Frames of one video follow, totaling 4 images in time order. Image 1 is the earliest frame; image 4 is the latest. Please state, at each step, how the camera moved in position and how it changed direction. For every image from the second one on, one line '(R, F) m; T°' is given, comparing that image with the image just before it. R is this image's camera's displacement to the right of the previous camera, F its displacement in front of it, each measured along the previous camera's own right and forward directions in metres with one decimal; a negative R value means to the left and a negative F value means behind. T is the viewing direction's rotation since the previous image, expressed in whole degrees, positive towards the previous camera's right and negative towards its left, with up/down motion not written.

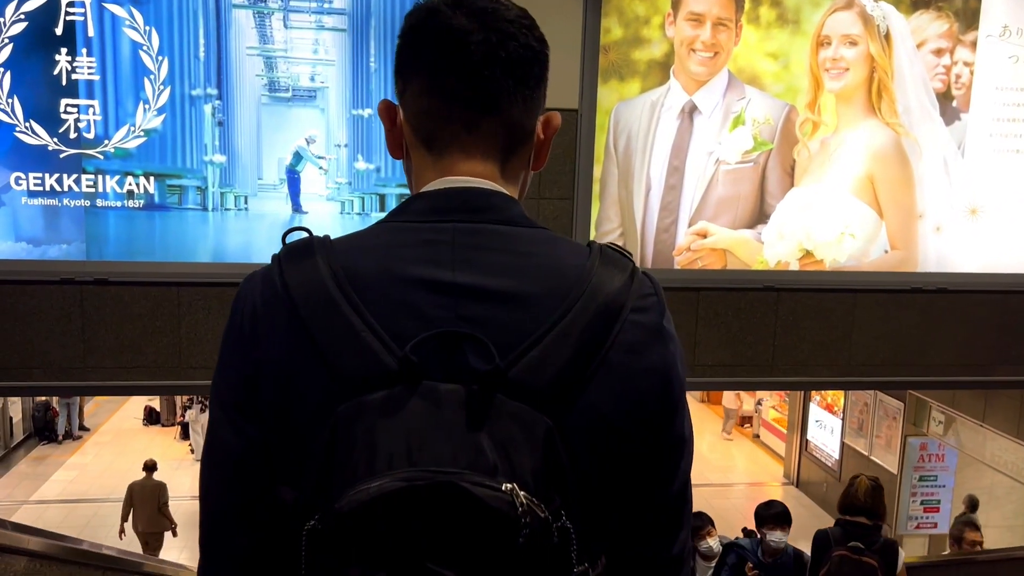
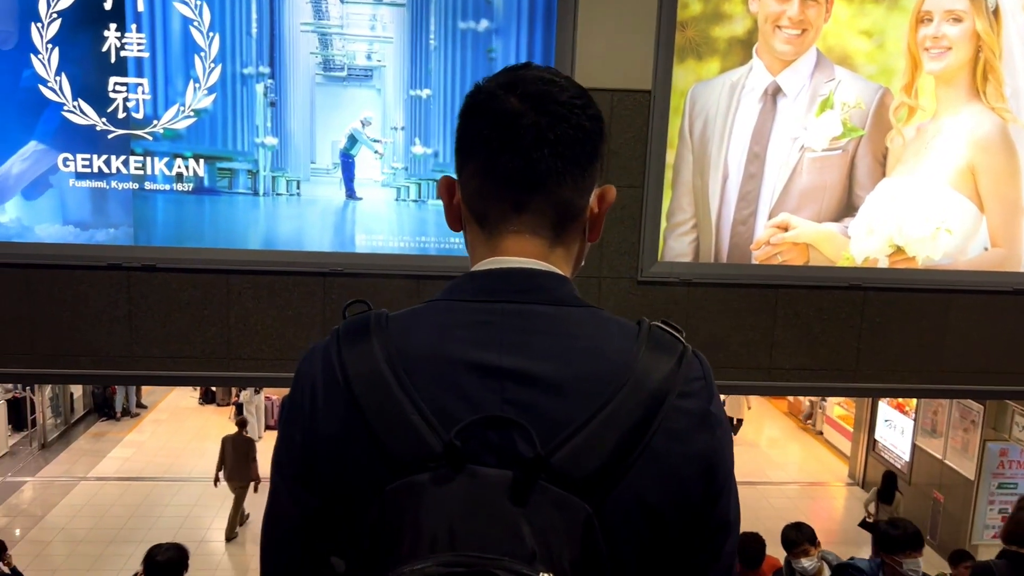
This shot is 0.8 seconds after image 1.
(-0.1, +0.3) m; -4°
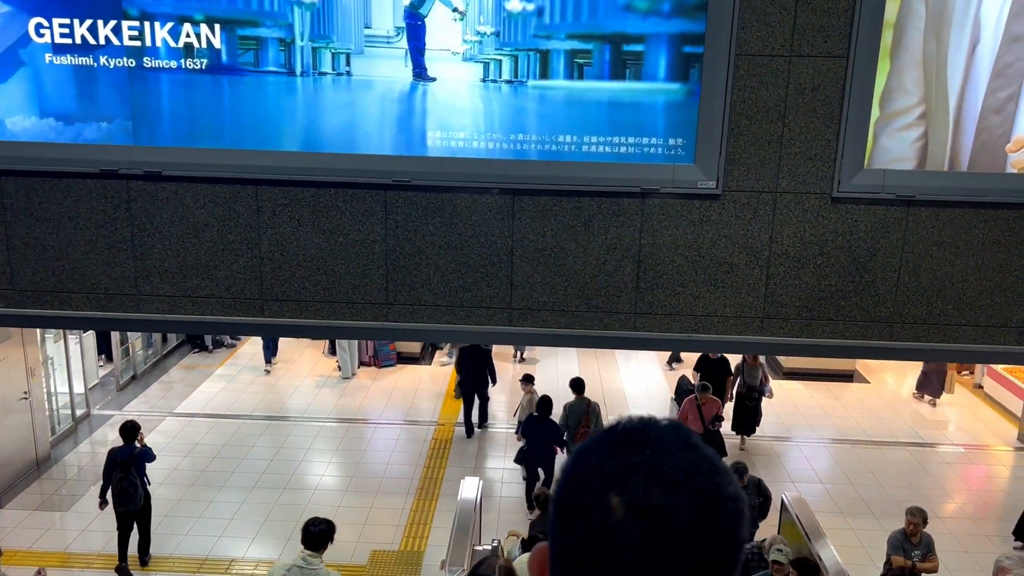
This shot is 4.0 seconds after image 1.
(-0.1, +1.4) m; -7°
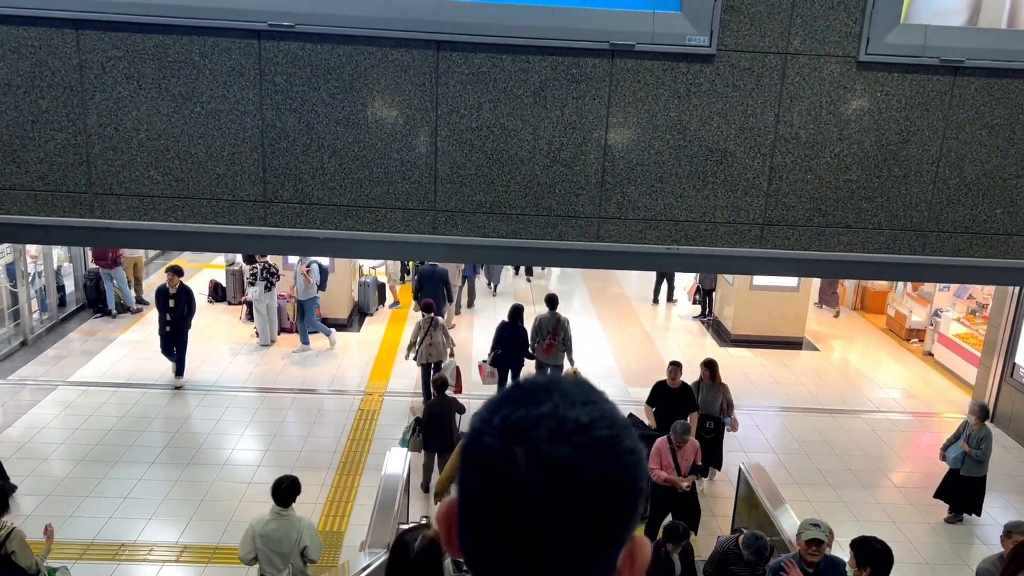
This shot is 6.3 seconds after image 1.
(0.0, +0.9) m; +4°
